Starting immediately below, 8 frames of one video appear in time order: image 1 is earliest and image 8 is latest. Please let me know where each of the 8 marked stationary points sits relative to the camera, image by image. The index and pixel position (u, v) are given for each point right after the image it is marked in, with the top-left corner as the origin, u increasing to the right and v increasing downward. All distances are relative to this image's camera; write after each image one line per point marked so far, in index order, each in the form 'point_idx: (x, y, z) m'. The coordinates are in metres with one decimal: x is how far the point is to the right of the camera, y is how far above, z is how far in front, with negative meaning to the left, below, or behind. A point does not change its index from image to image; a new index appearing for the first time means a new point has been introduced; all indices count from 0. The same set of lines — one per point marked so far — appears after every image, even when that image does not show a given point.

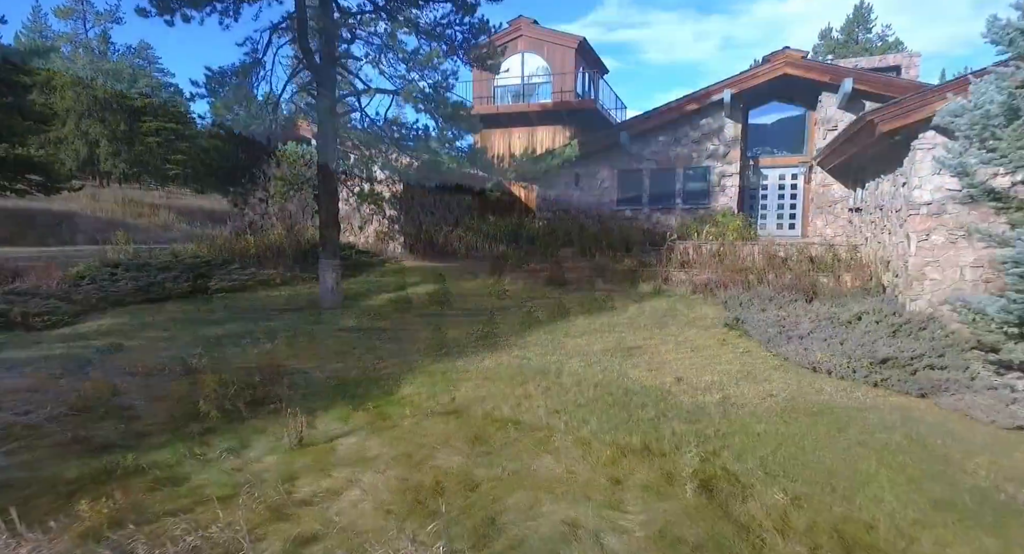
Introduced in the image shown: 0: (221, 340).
0: (-3.9, -0.9, +7.7) m
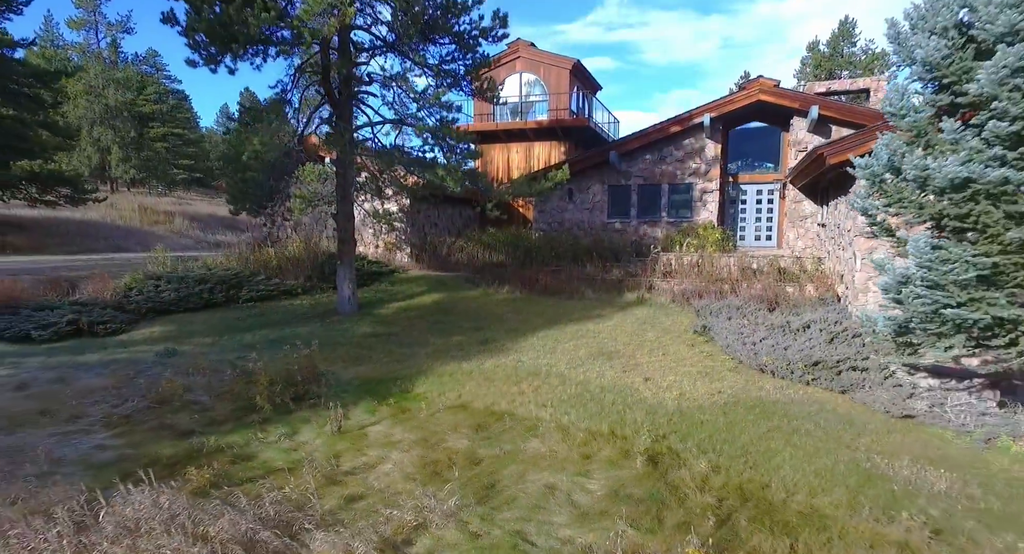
0: (-3.9, -1.1, +9.0) m
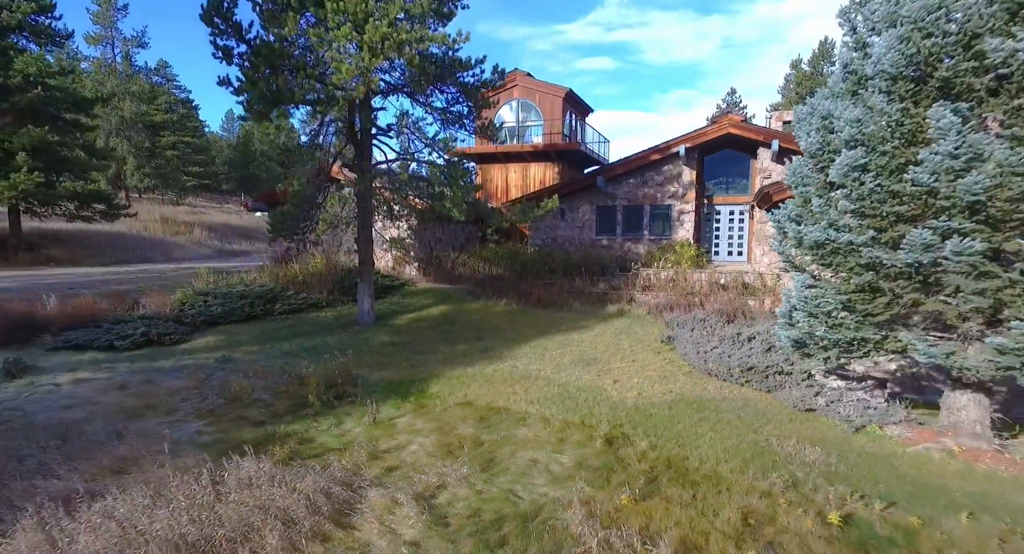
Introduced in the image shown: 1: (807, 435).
0: (-4.0, -1.5, +10.8) m
1: (+3.7, -2.0, +7.2) m
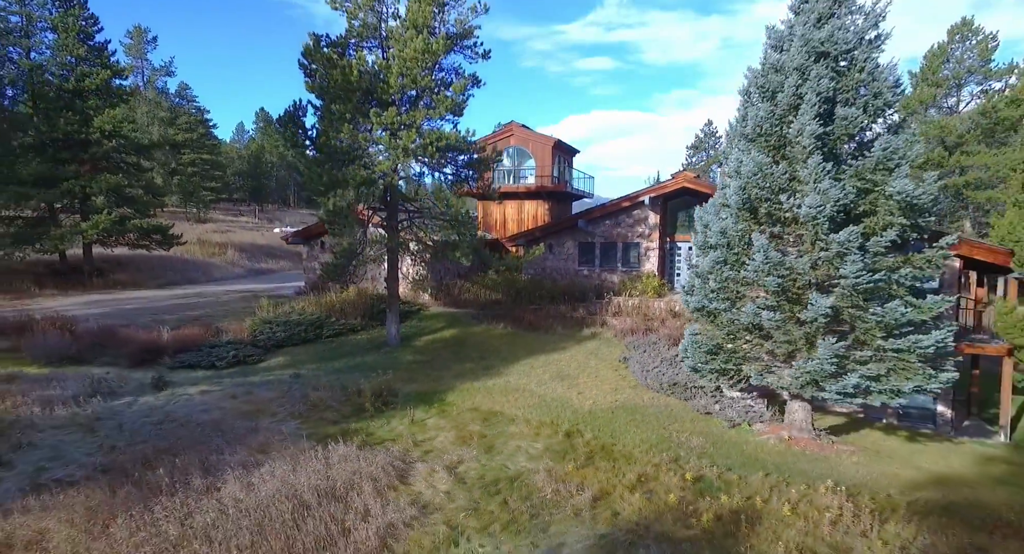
0: (-4.2, -2.4, +14.6) m
1: (+3.5, -2.9, +11.0) m
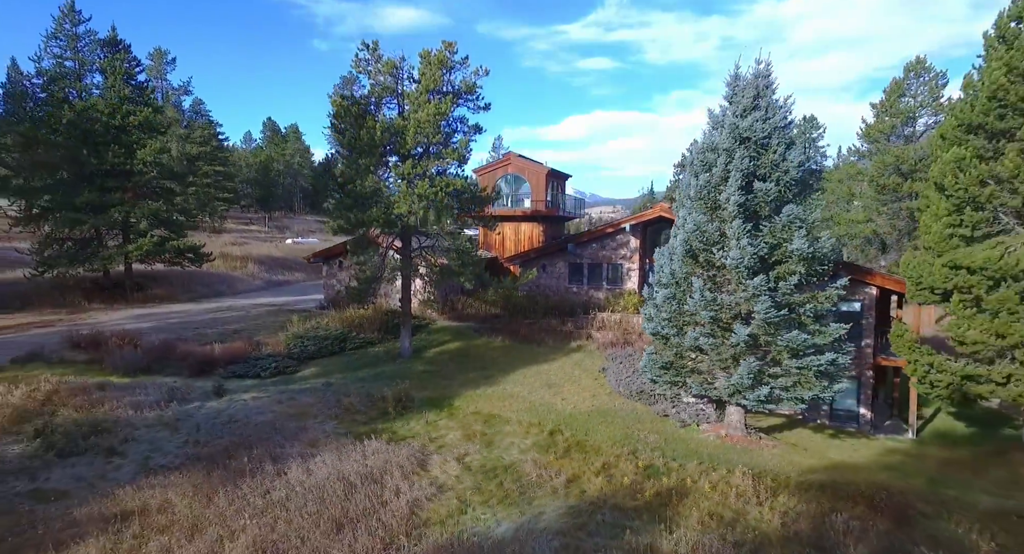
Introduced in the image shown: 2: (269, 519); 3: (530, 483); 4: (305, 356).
0: (-4.3, -3.1, +17.4) m
1: (+3.4, -3.6, +13.8) m
2: (-4.1, -4.0, +9.6) m
3: (+0.4, -4.1, +11.3) m
4: (-6.8, -2.6, +18.8) m
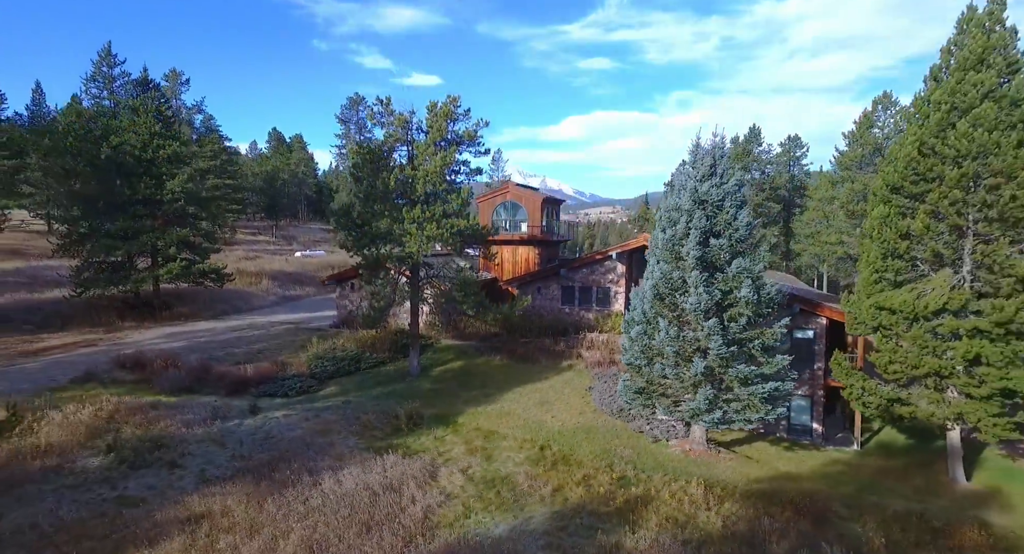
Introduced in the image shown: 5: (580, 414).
0: (-4.4, -4.2, +19.8) m
1: (+3.3, -4.7, +16.1) m
2: (-4.2, -5.1, +12.0) m
3: (+0.3, -5.1, +13.7) m
4: (-6.9, -3.6, +21.2) m
5: (+2.2, -4.4, +18.3) m
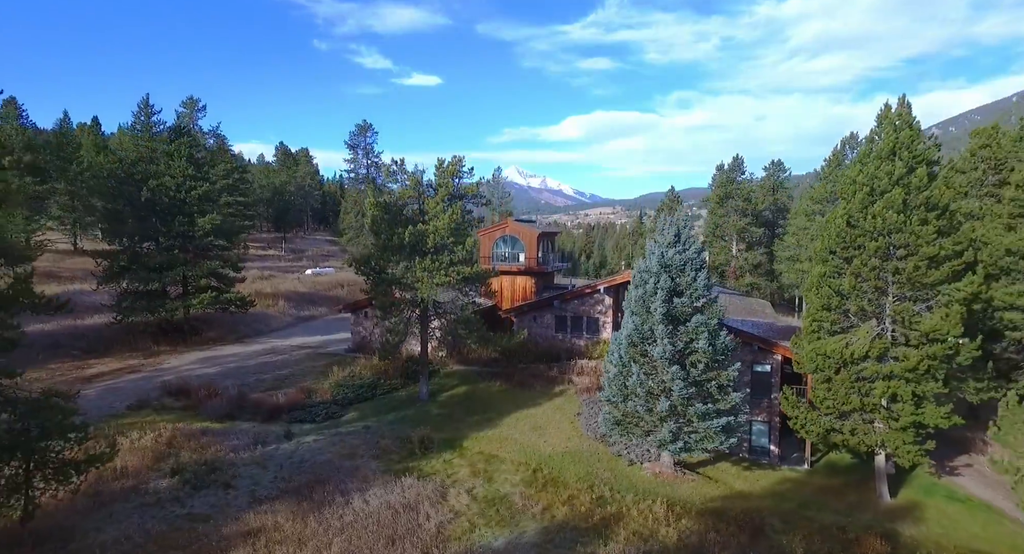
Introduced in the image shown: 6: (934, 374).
0: (-4.5, -5.7, +22.7) m
1: (+3.2, -6.3, +19.0) m
2: (-4.3, -6.7, +14.9) m
3: (+0.2, -6.7, +16.6) m
4: (-7.0, -5.2, +24.1) m
5: (+2.1, -6.0, +21.3) m
6: (+12.4, -2.8, +16.9) m
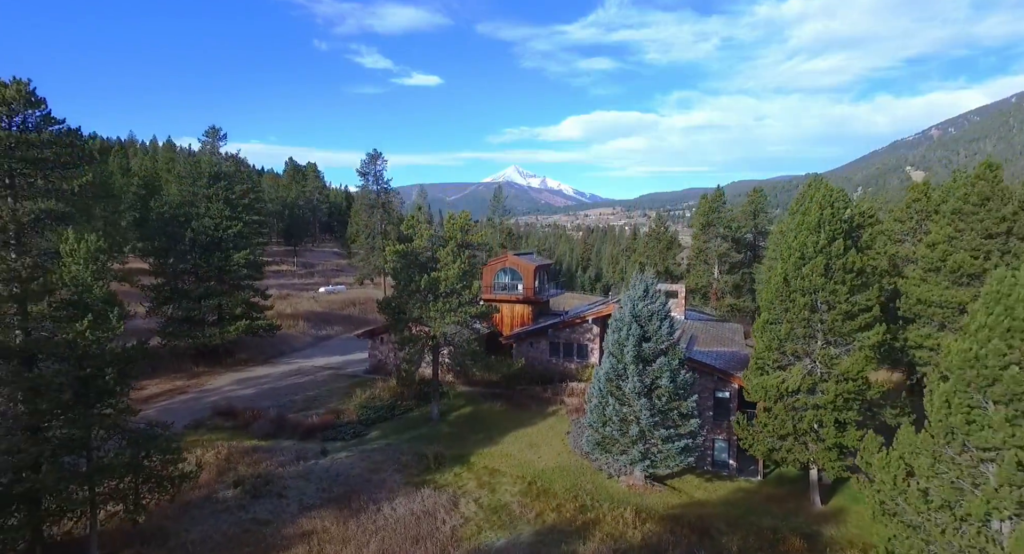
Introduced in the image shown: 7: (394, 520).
0: (-4.5, -7.6, +26.7) m
1: (+3.2, -8.1, +23.1) m
2: (-4.3, -8.5, +18.9) m
3: (+0.1, -8.5, +20.6) m
4: (-7.0, -7.1, +28.1) m
5: (+2.0, -7.8, +25.3) m
6: (+12.4, -4.7, +20.9) m
7: (-4.1, -8.4, +19.9) m
